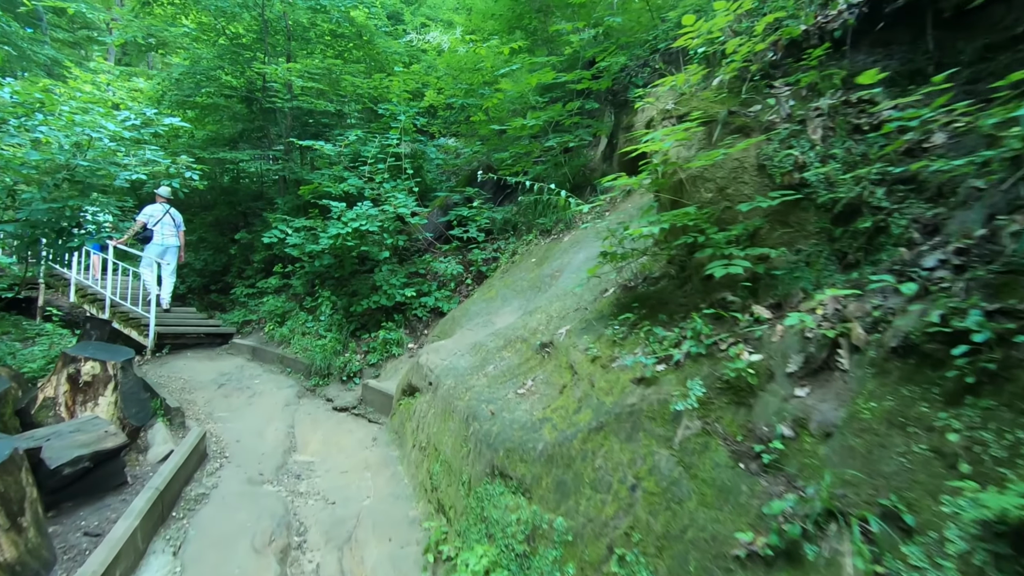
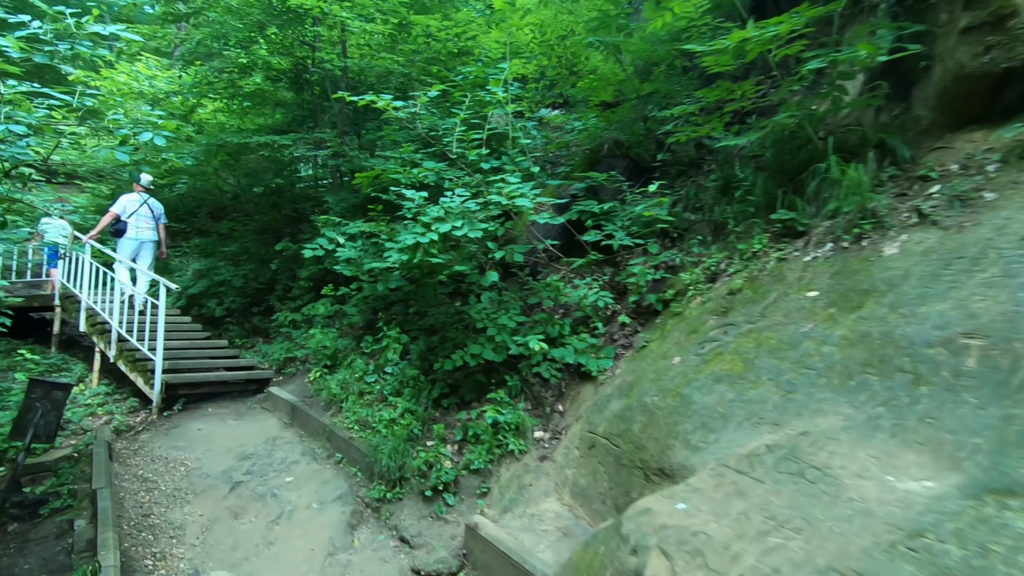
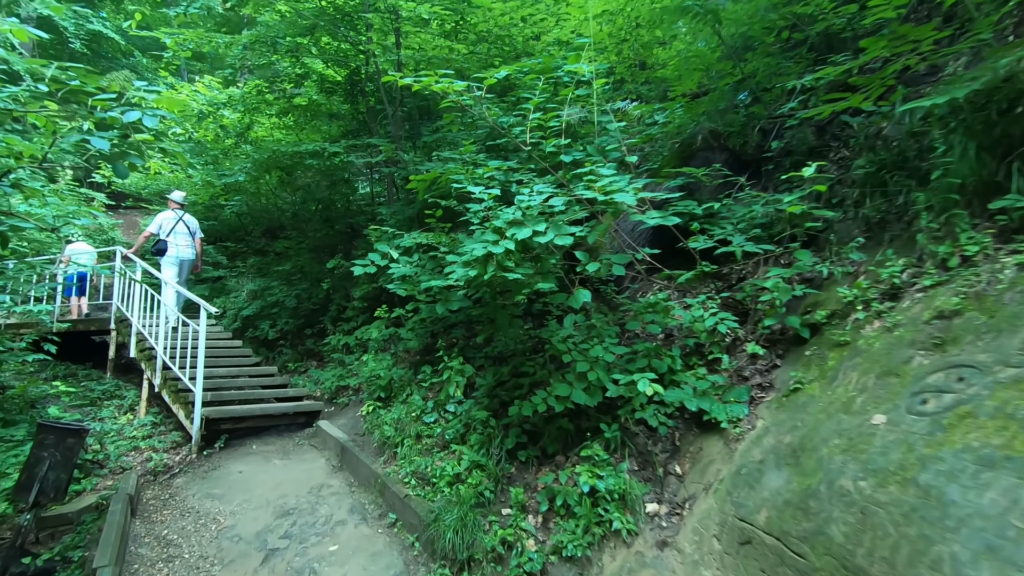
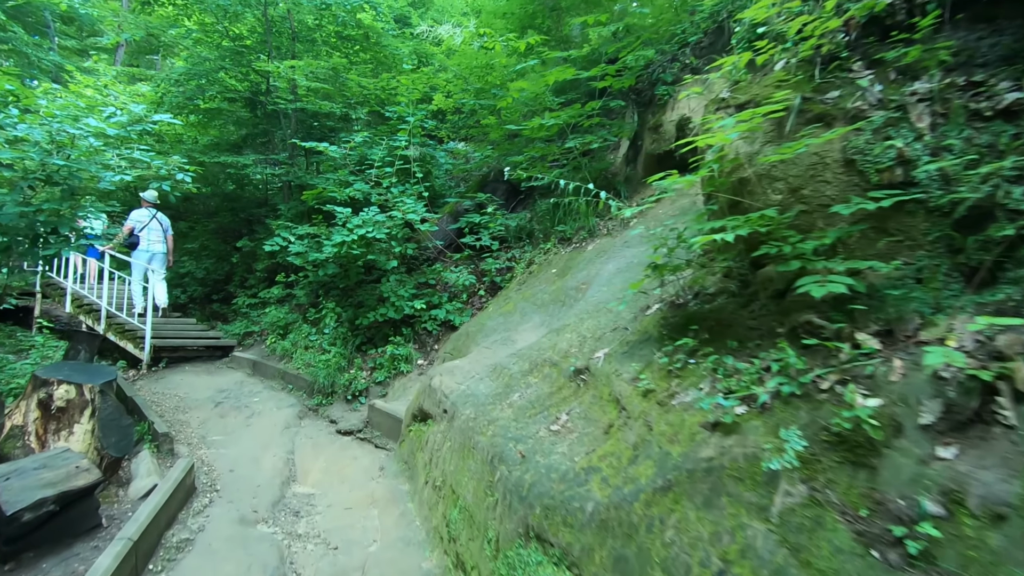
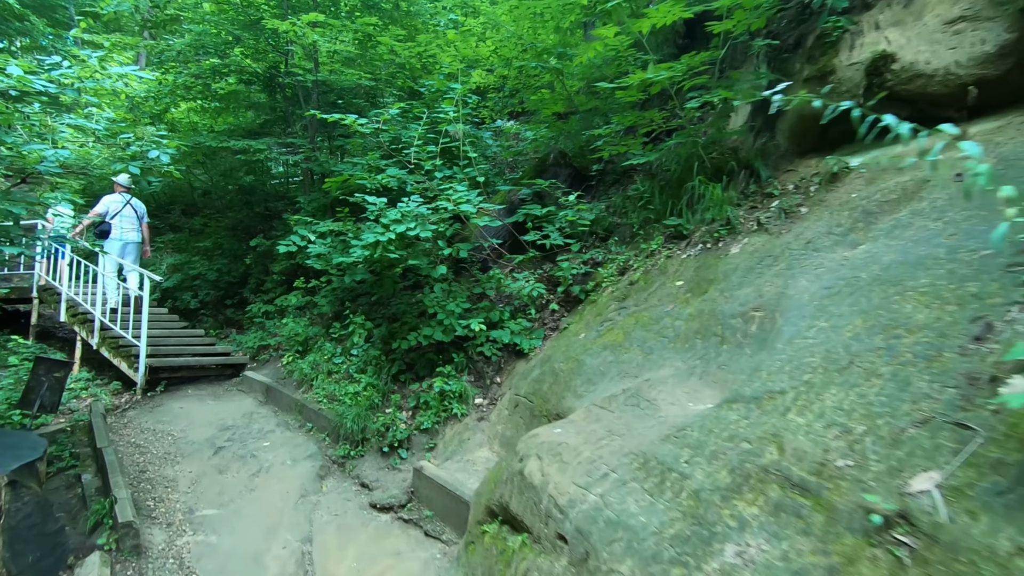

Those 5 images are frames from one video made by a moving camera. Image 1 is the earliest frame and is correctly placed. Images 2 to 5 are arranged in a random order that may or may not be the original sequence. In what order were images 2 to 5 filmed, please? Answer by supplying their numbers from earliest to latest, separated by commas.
4, 5, 2, 3
